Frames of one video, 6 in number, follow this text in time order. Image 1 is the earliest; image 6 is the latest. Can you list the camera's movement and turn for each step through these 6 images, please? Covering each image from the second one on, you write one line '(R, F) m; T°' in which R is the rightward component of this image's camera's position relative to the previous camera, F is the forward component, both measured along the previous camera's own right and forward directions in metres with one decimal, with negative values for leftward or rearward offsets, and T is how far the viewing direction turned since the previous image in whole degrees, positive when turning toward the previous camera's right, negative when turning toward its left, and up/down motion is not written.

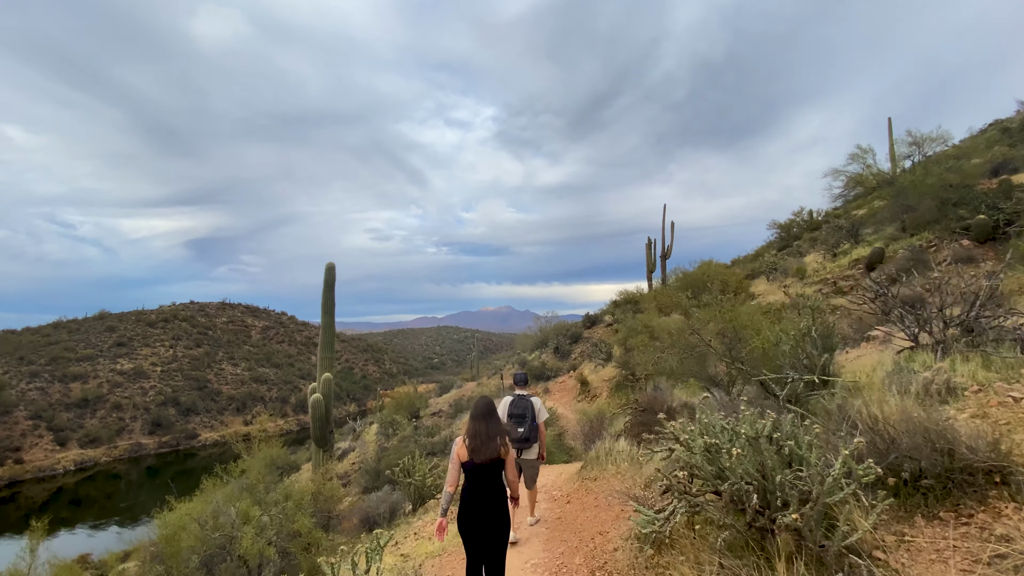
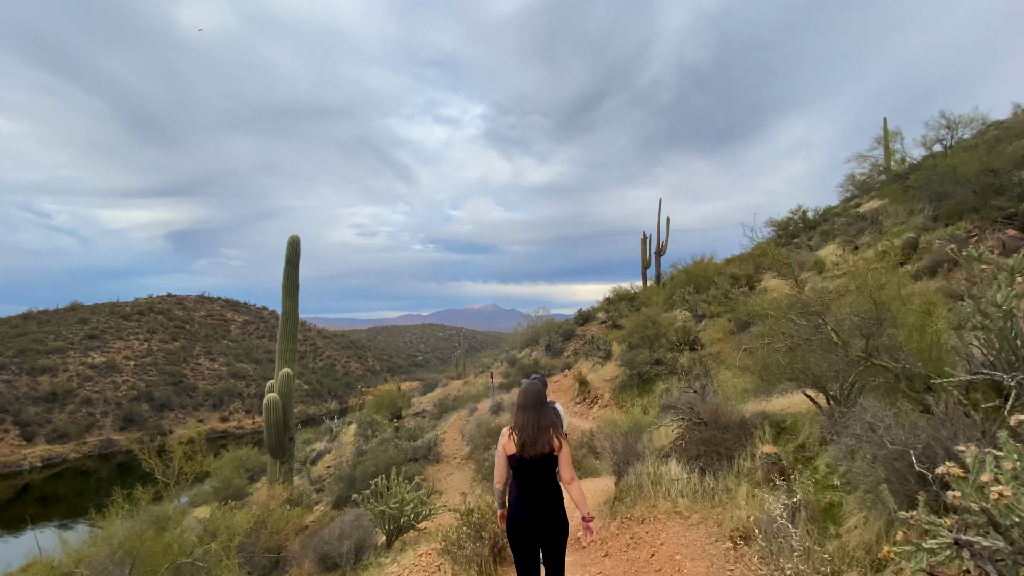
(-0.2, +1.4) m; +2°
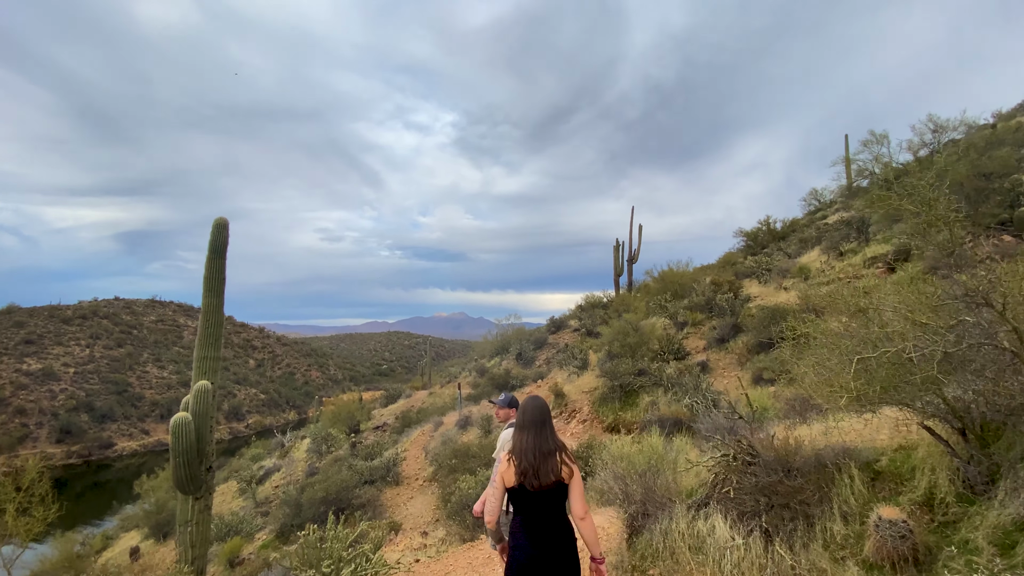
(-0.1, +1.1) m; +4°
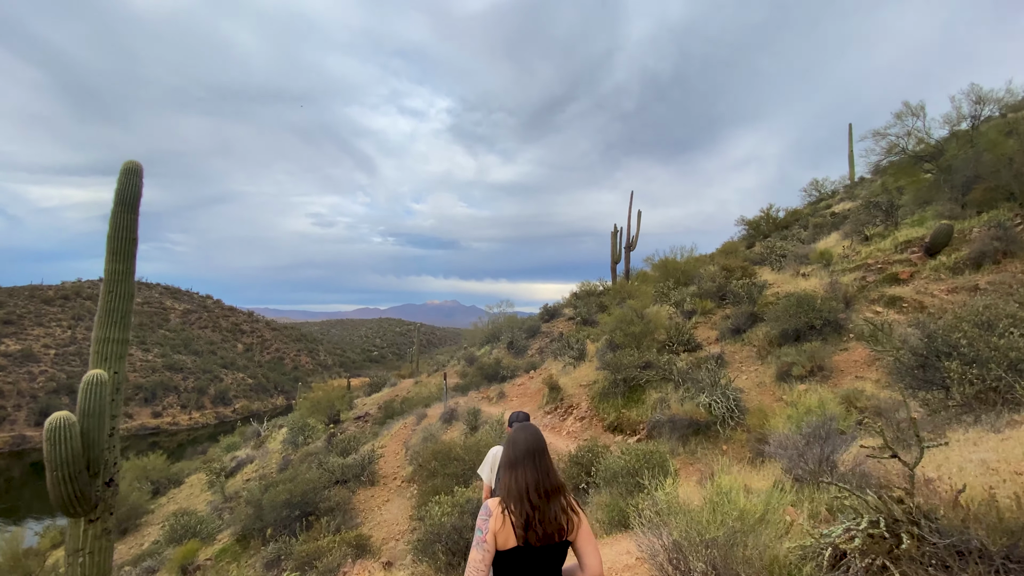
(0.0, +1.2) m; +1°
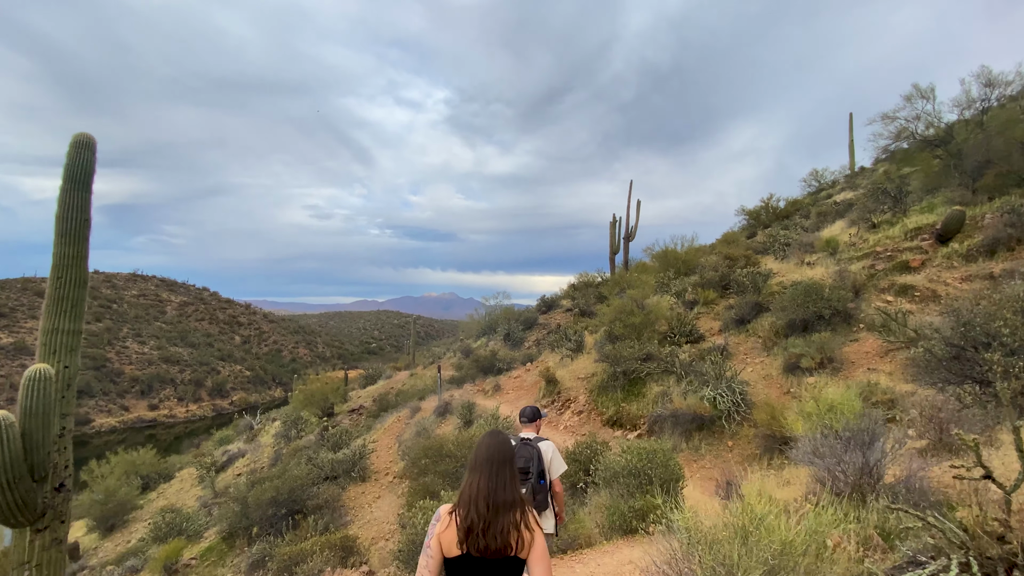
(+0.1, +0.4) m; 0°
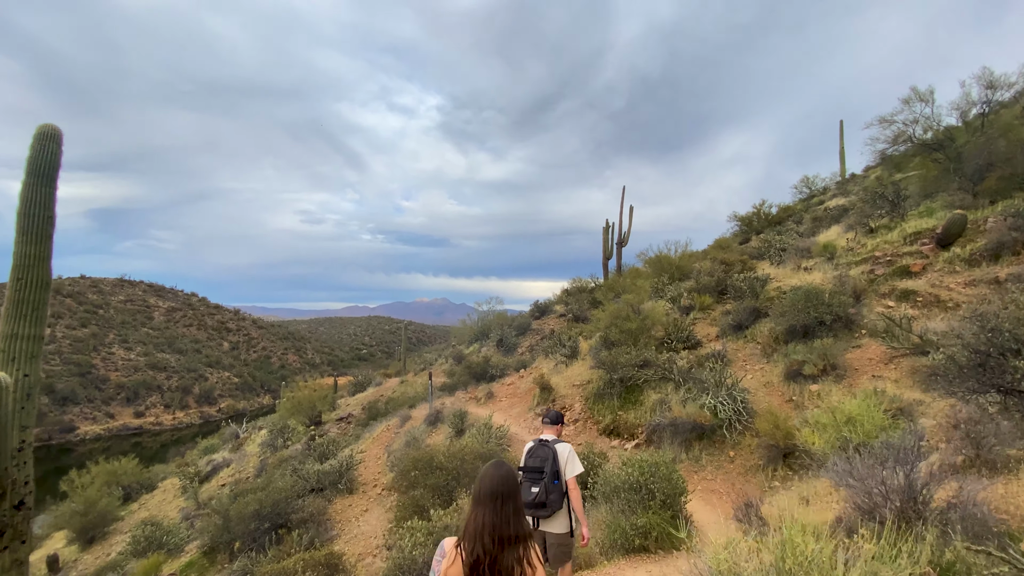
(0.0, +0.2) m; +1°
